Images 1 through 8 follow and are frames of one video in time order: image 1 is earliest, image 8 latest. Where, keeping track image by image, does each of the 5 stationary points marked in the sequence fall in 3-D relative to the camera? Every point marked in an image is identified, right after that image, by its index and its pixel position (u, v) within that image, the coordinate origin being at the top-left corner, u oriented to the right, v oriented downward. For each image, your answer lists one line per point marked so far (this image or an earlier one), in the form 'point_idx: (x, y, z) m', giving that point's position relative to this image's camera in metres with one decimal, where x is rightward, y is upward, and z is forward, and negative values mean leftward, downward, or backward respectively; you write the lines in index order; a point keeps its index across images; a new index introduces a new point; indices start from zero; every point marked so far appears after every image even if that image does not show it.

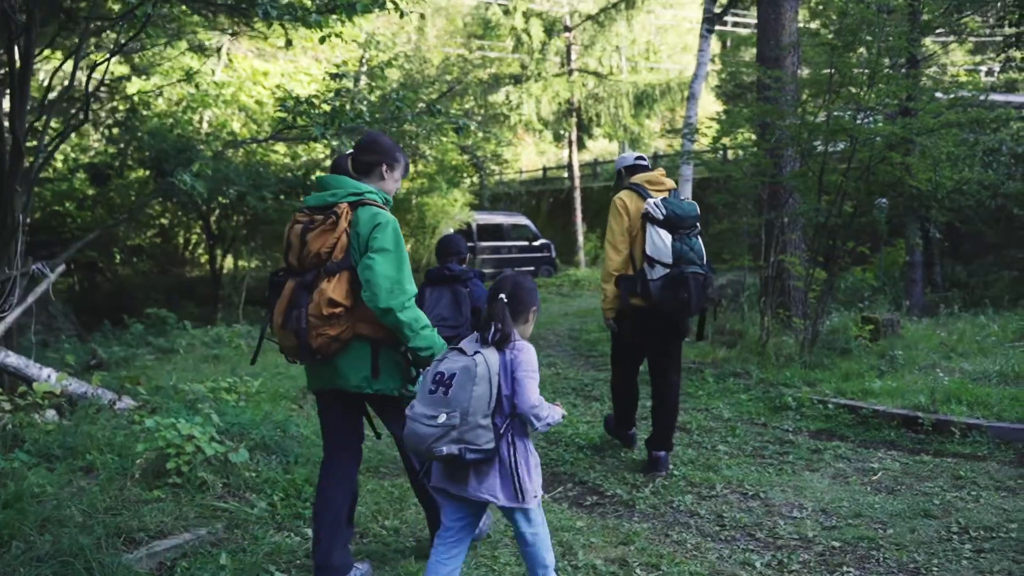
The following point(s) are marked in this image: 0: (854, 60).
0: (+2.4, +1.6, +7.2) m
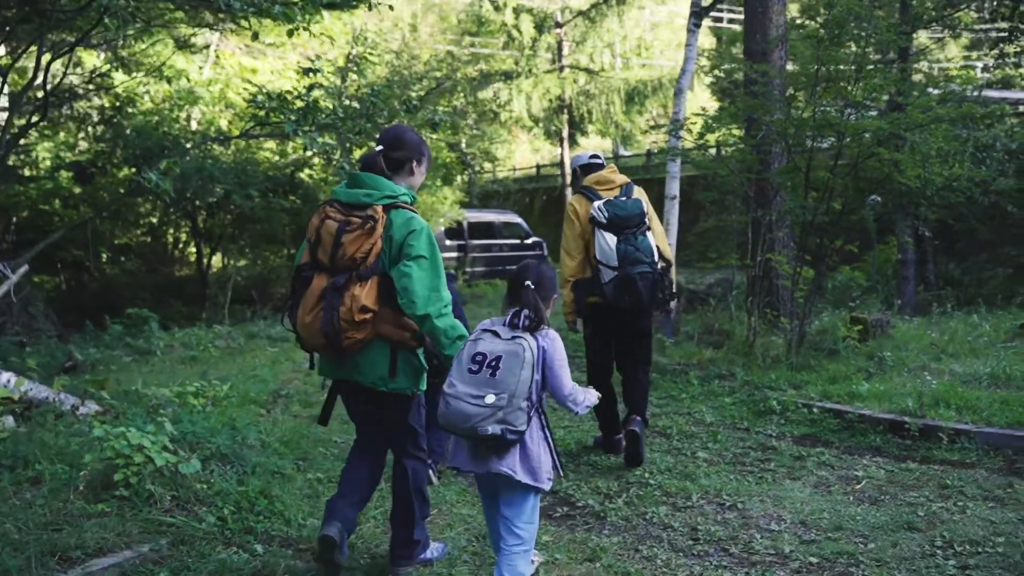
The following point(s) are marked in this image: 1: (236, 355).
0: (+2.3, +1.6, +7.0) m
1: (-2.7, -0.7, +10.0) m
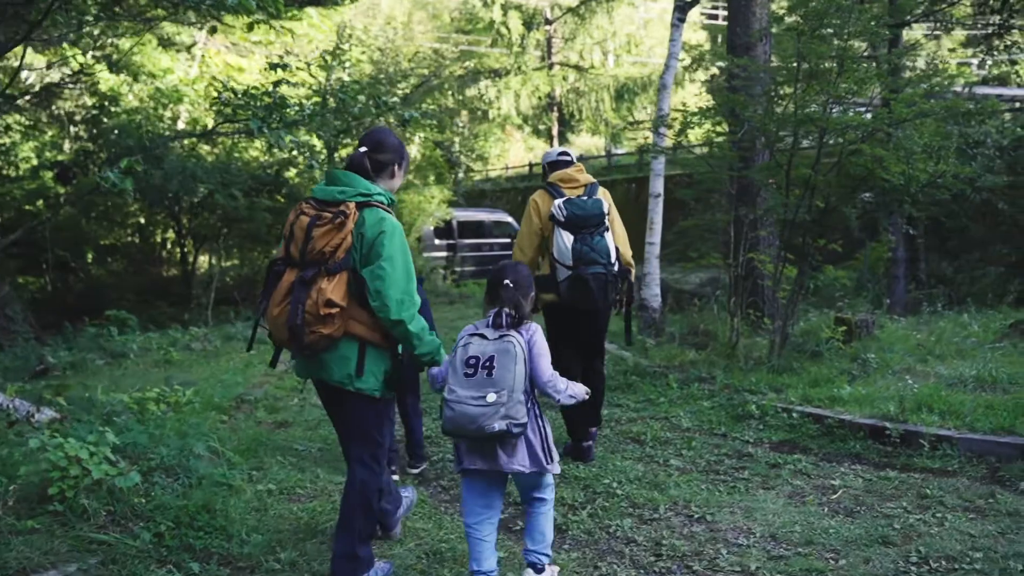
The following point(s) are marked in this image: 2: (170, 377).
0: (+2.1, +1.6, +6.8) m
1: (-2.9, -0.7, +9.8) m
2: (-2.9, -0.8, +8.6) m
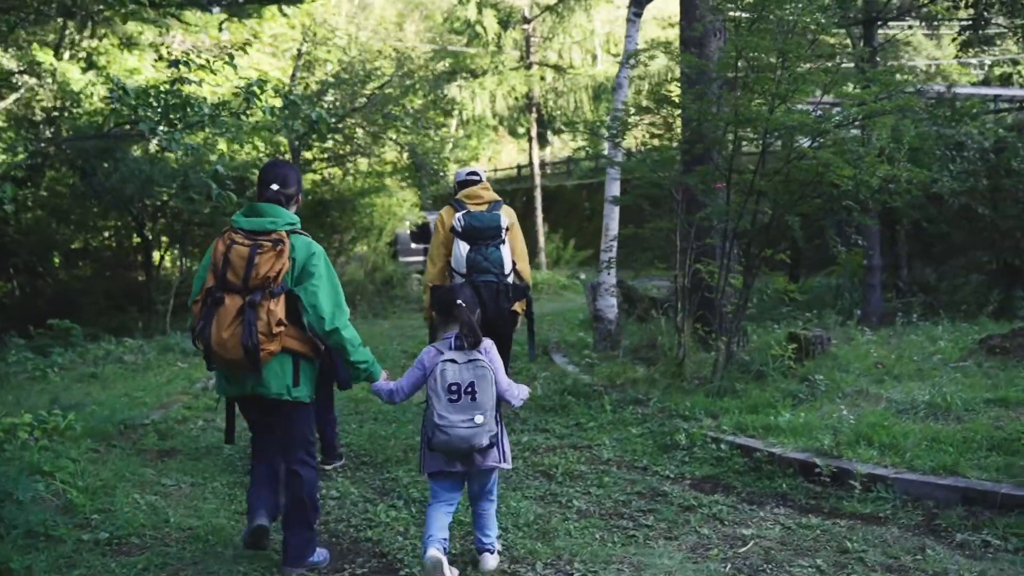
0: (+1.6, +1.5, +6.3) m
1: (-3.4, -0.8, +9.2) m
2: (-3.4, -0.9, +8.0) m
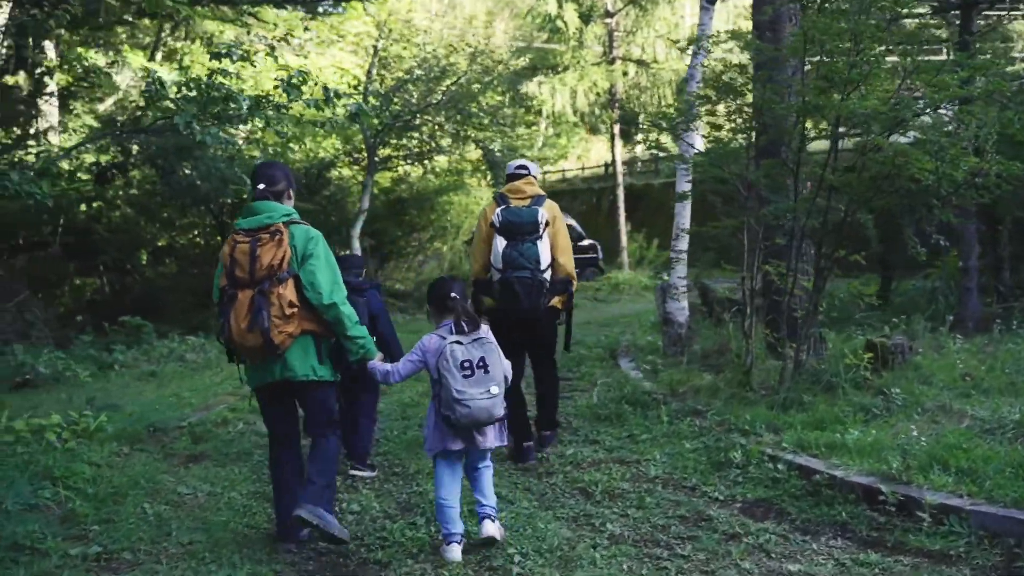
0: (+1.8, +1.5, +5.7) m
1: (-2.8, -0.7, +9.1) m
2: (-2.9, -0.8, +7.9) m
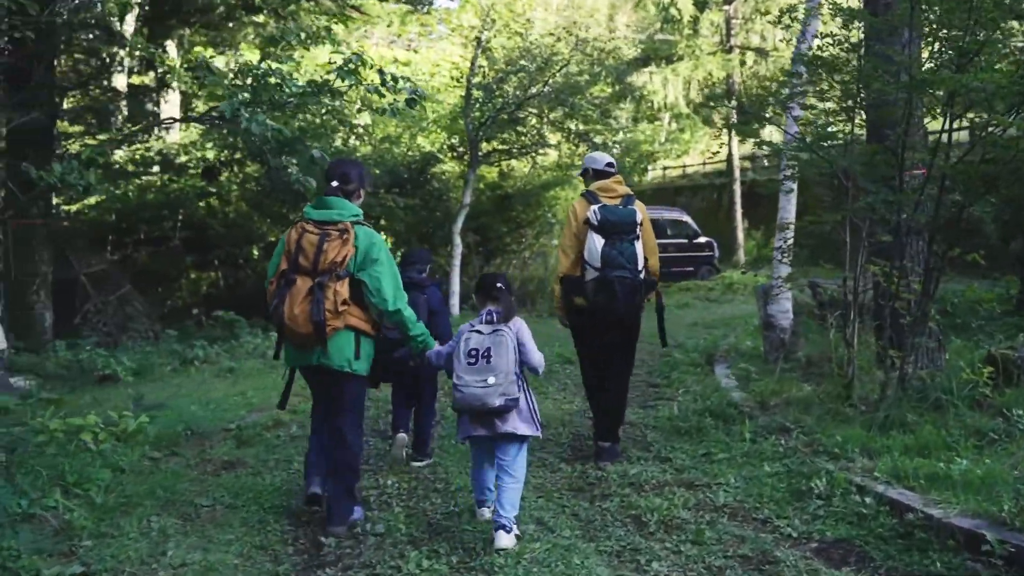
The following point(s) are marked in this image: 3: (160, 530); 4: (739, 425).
0: (+2.1, +1.5, +5.0) m
1: (-2.1, -0.7, +8.9) m
2: (-2.3, -0.8, +7.7) m
3: (-1.4, -0.9, +4.0) m
4: (+1.3, -0.8, +5.8) m
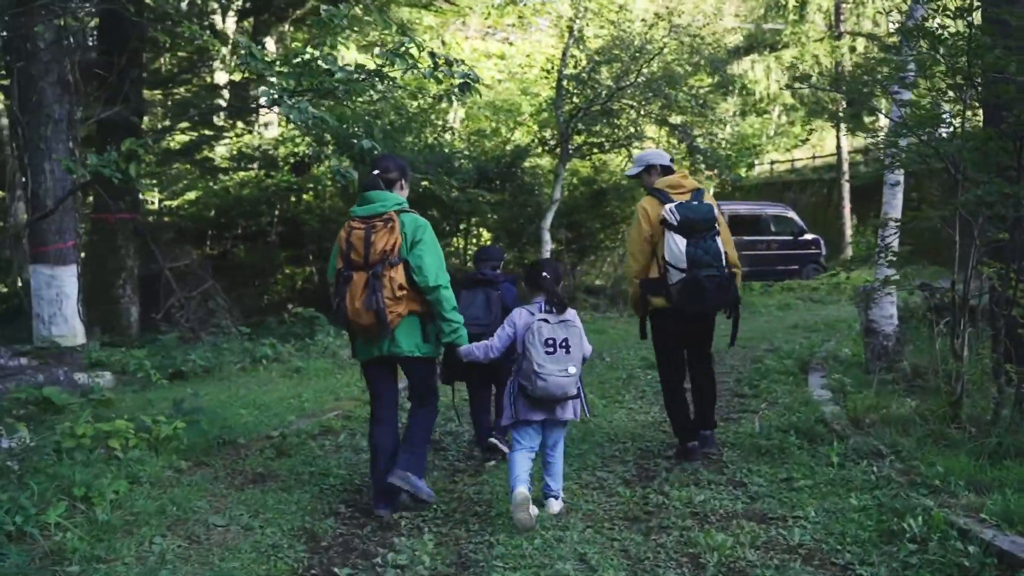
0: (+2.4, +1.5, +4.2) m
1: (-1.4, -0.7, +8.6) m
2: (-1.8, -0.8, +7.4) m
3: (-1.2, -0.9, +3.6) m
4: (+1.6, -0.8, +5.2) m
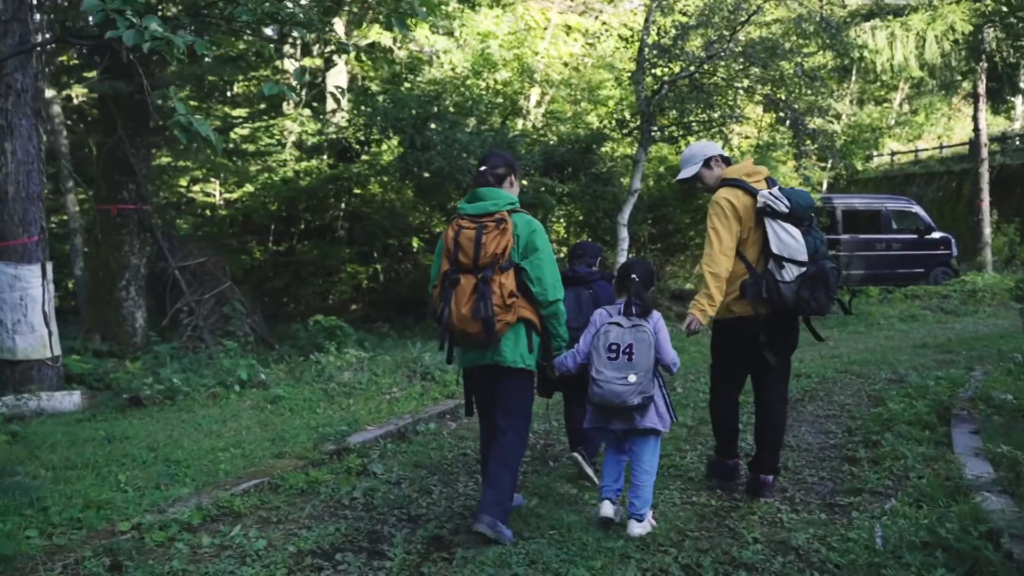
0: (+2.1, +1.4, +2.0) m
1: (-1.2, -0.7, +6.7) m
2: (-1.7, -0.8, +5.6) m
3: (-1.5, -1.0, +1.7) m
4: (+1.4, -0.9, +3.0) m
